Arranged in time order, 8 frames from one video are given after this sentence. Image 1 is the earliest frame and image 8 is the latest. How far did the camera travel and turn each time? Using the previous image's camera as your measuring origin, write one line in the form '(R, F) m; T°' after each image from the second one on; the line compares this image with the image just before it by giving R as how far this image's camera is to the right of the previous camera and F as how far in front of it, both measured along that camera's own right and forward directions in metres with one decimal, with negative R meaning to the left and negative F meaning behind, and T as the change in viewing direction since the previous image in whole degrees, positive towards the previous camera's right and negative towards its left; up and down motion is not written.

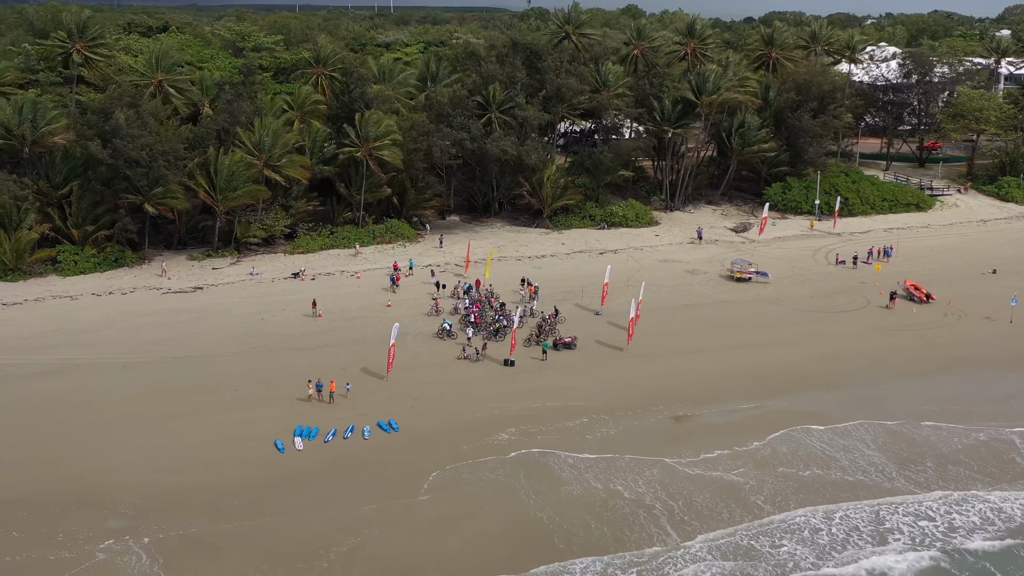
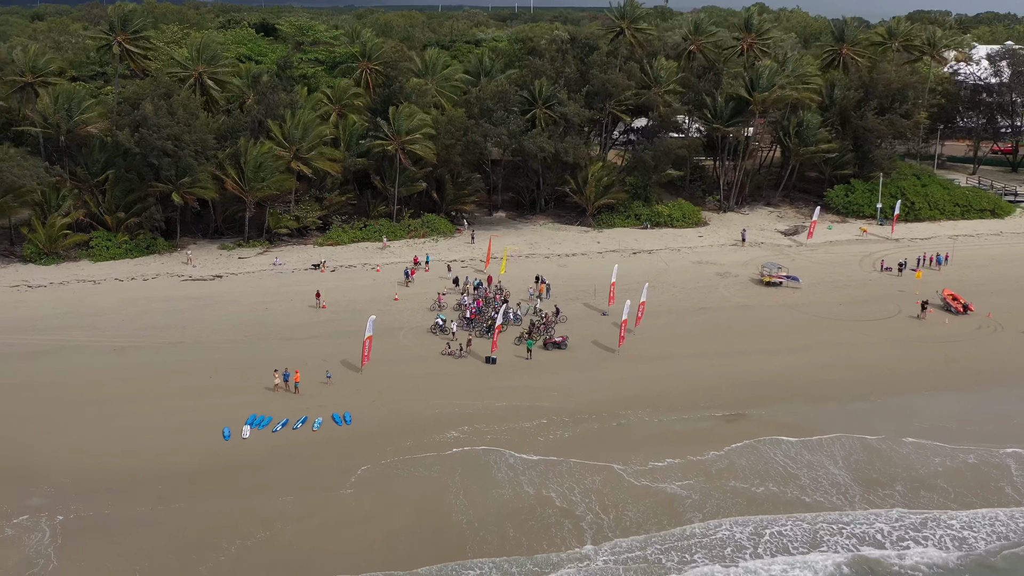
(+3.8, +0.8) m; -7°
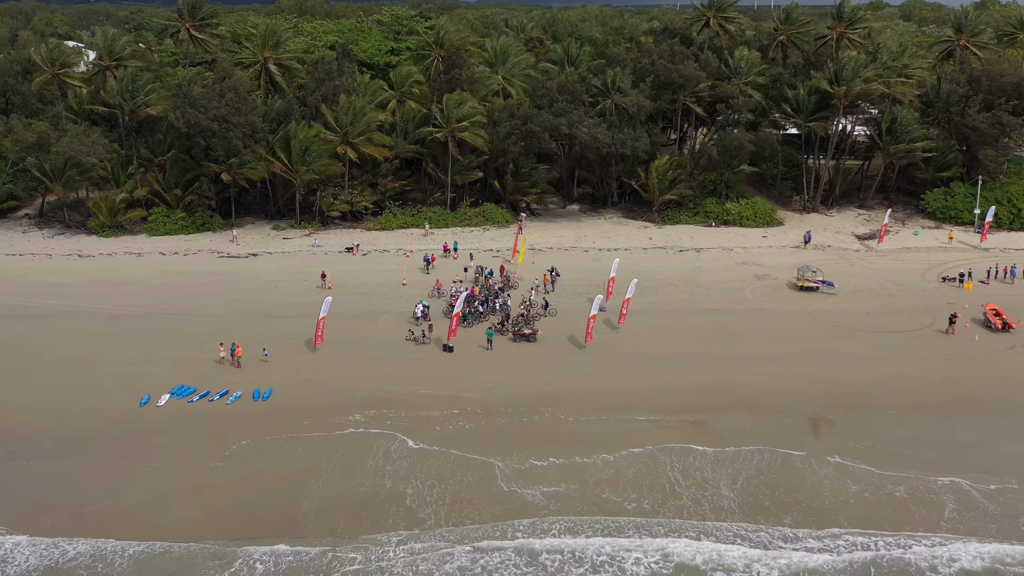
(+6.6, +1.4) m; -12°
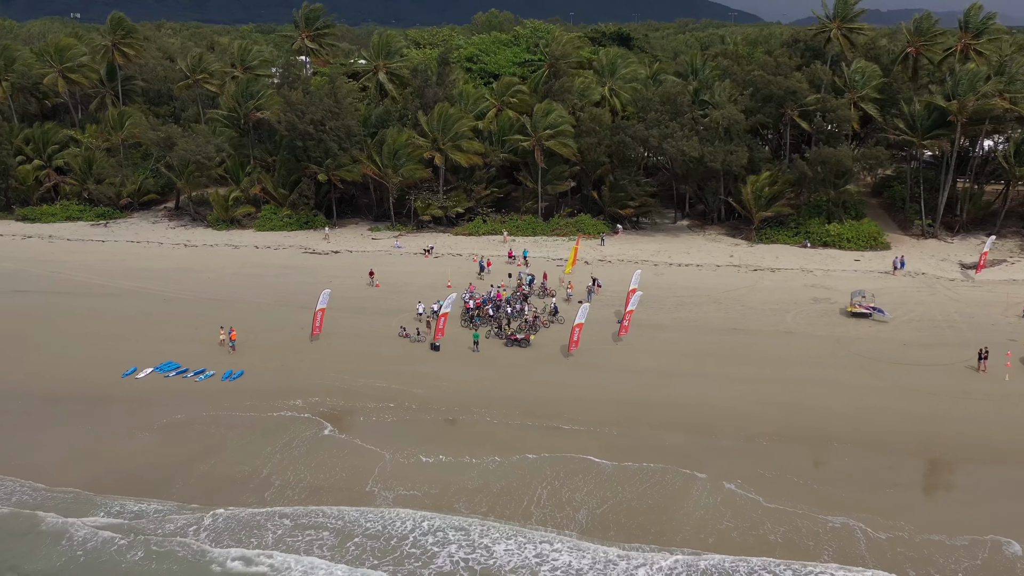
(+7.2, +0.9) m; -15°
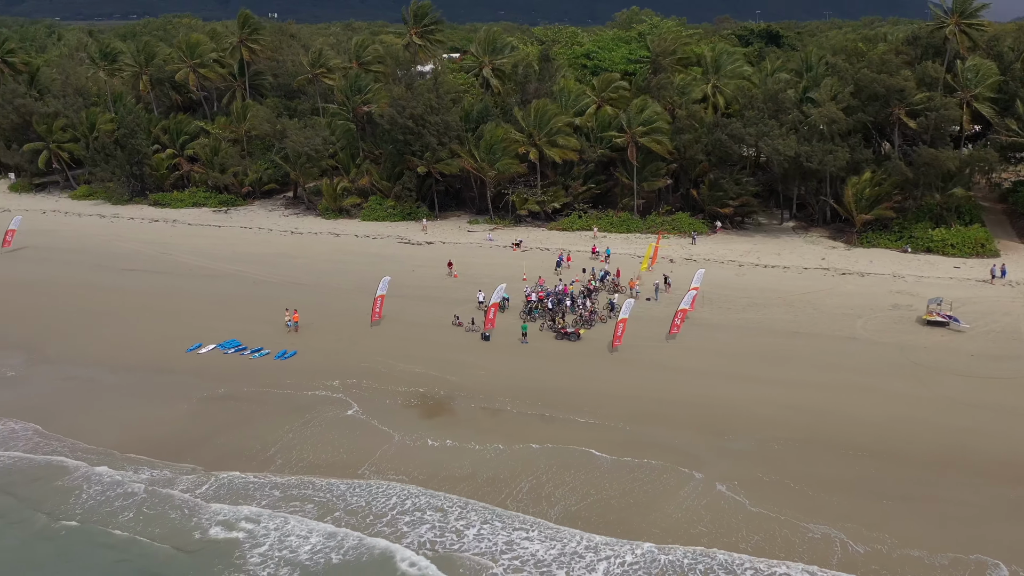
(+3.3, 0.0) m; -9°
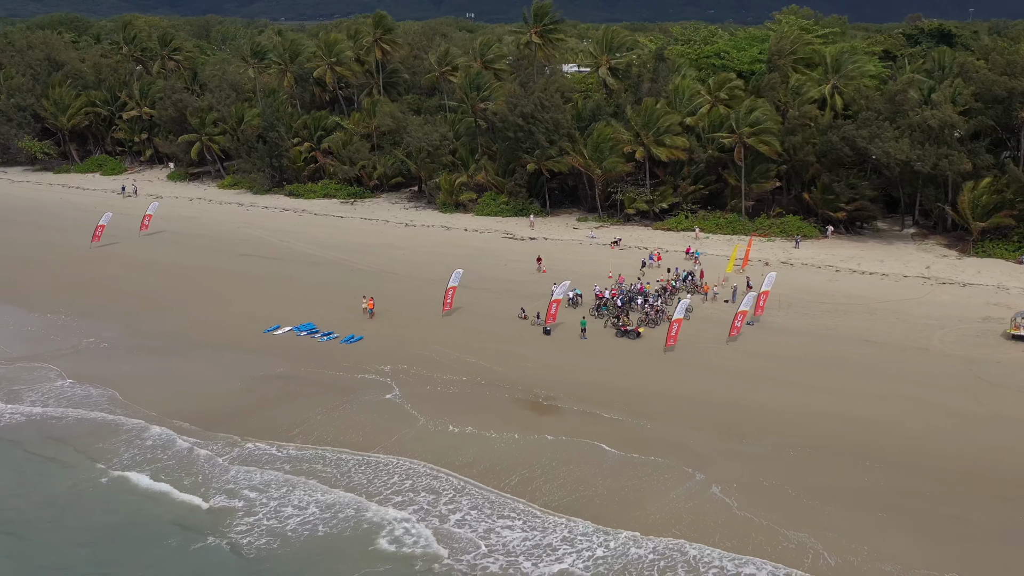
(+3.4, -0.1) m; -10°
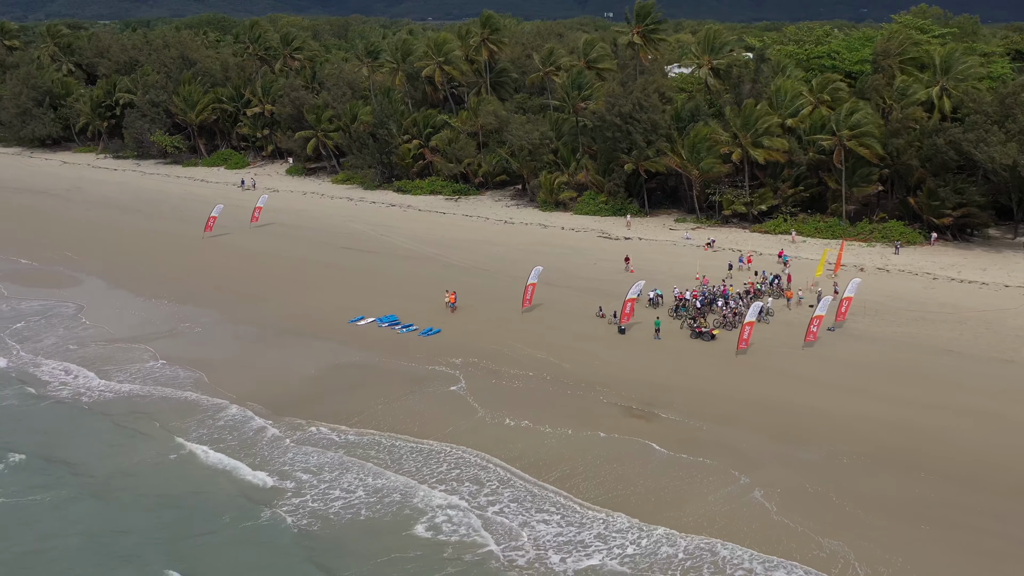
(+1.6, -0.2) m; -7°
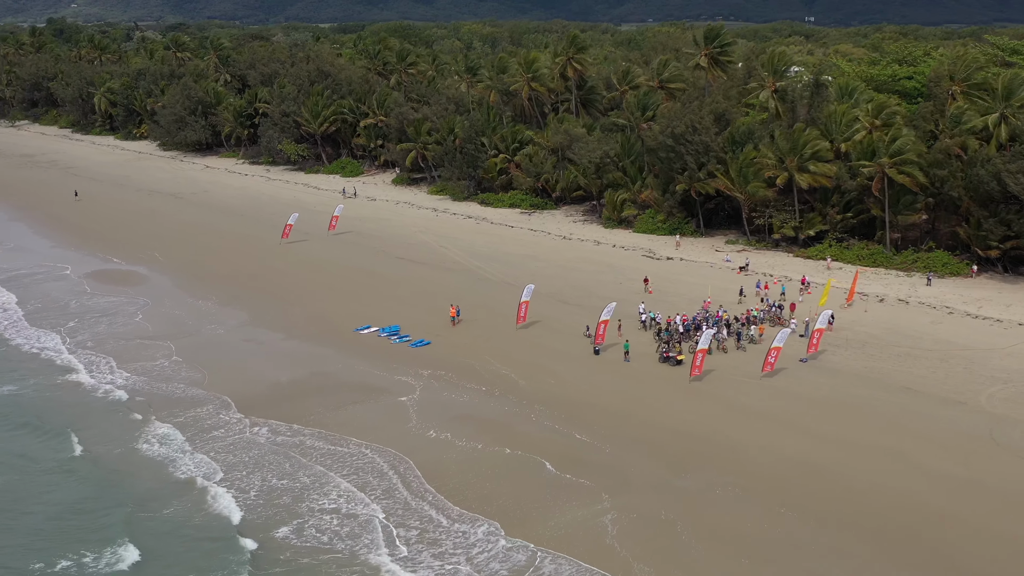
(+5.9, -0.9) m; -11°
